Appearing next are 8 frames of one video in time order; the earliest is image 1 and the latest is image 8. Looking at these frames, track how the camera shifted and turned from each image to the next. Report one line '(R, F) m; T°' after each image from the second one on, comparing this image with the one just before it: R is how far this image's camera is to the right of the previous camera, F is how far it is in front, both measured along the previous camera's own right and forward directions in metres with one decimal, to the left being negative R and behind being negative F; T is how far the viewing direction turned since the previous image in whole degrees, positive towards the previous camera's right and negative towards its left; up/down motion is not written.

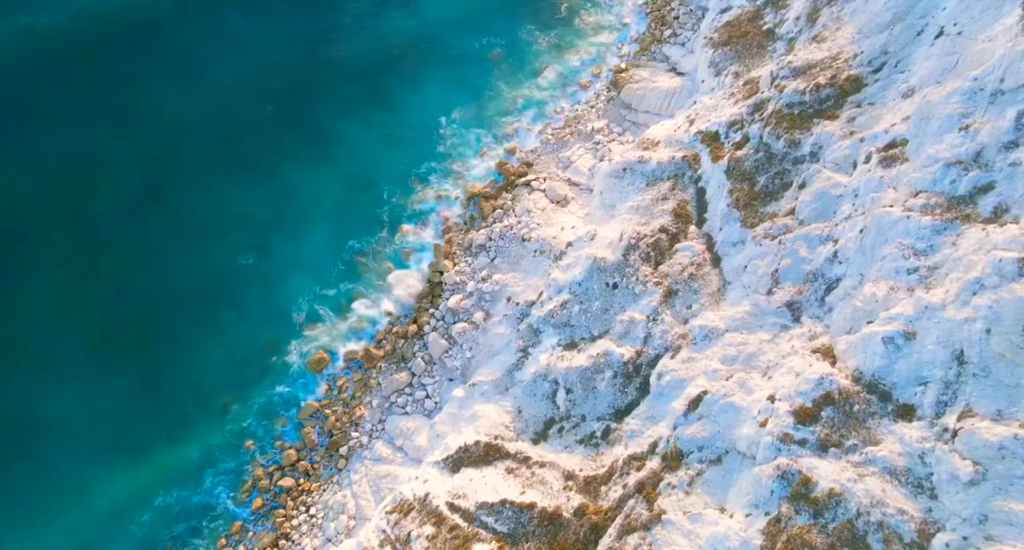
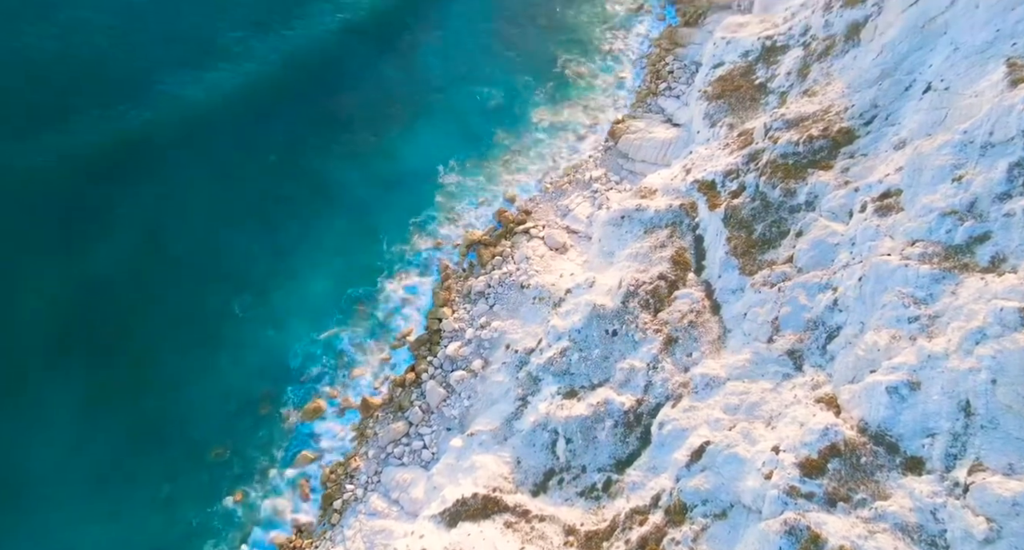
(-0.1, +0.4) m; 0°
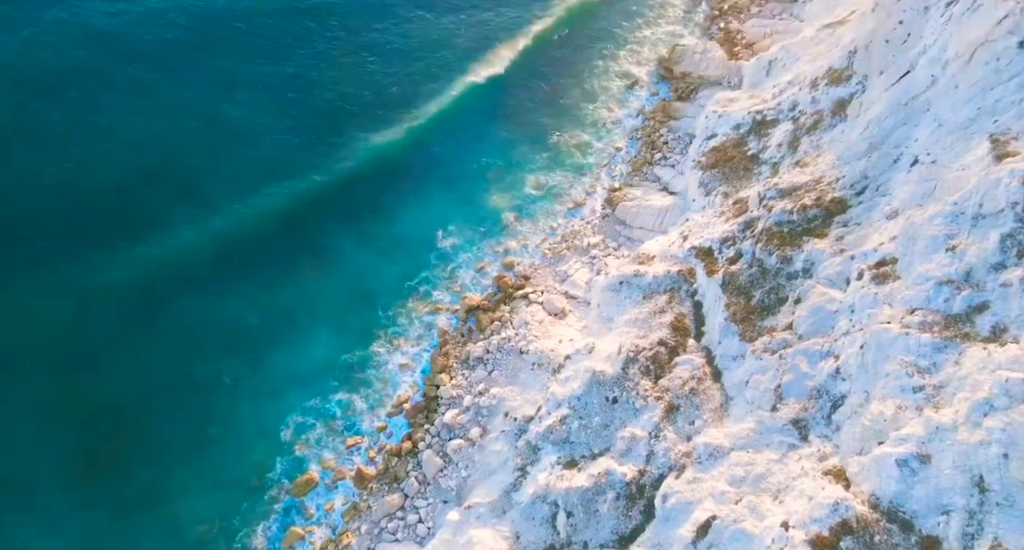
(-0.1, +0.6) m; 0°
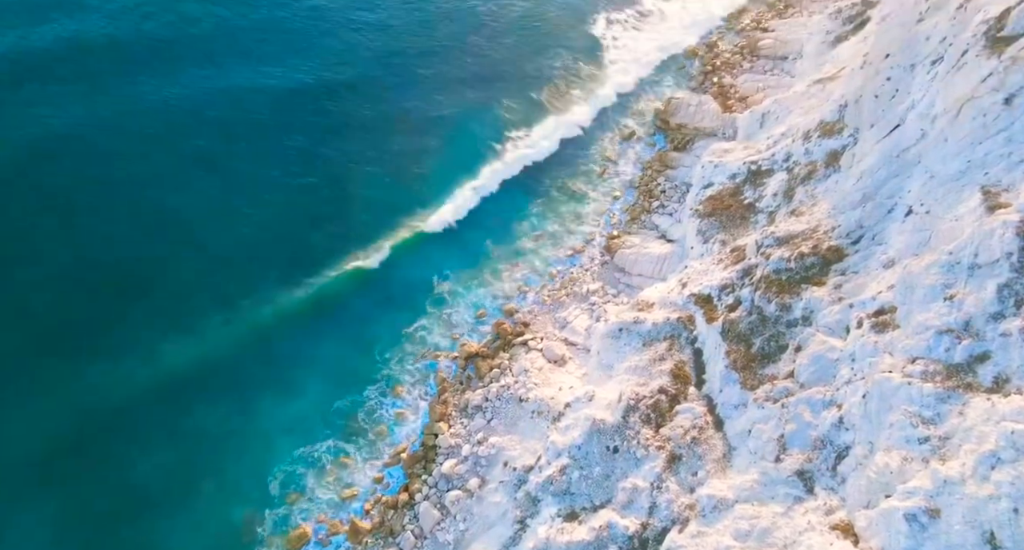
(-0.1, +0.4) m; 0°
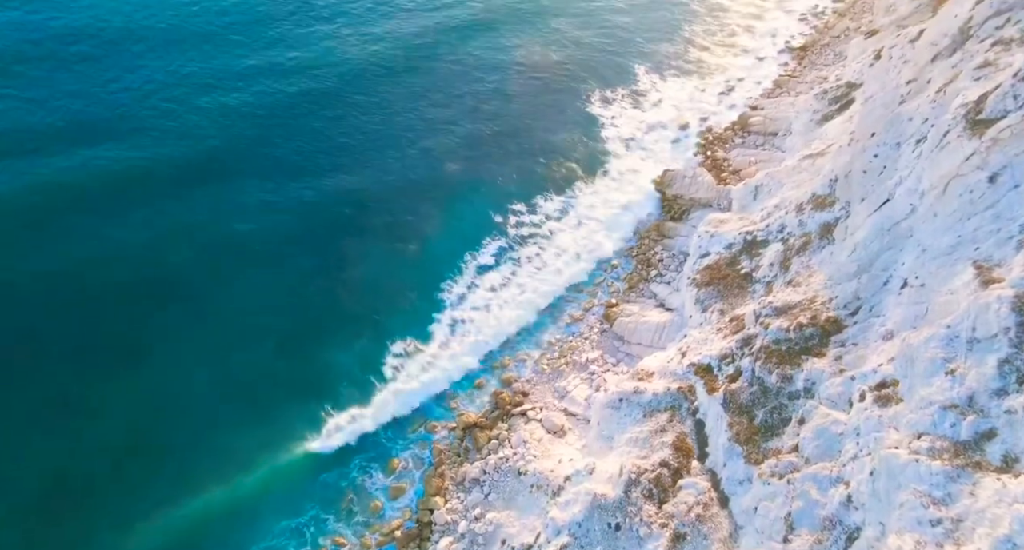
(-0.1, +0.7) m; 0°
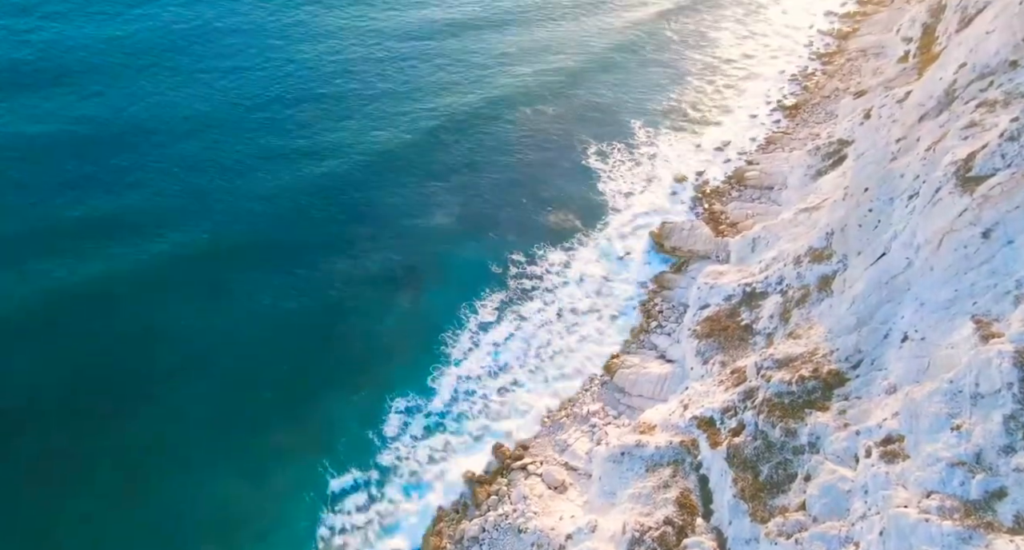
(0.0, +0.6) m; 0°
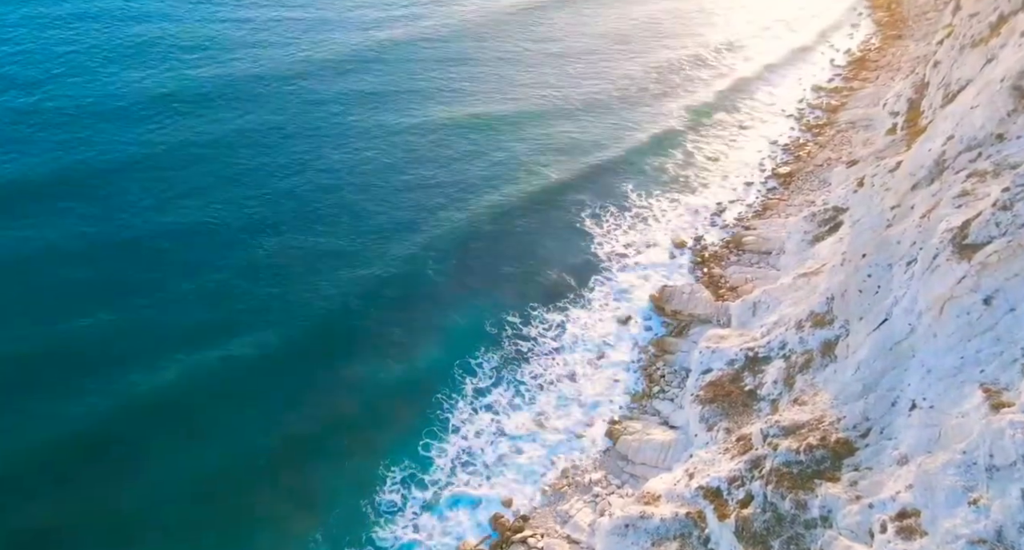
(+0.3, +1.6) m; 0°
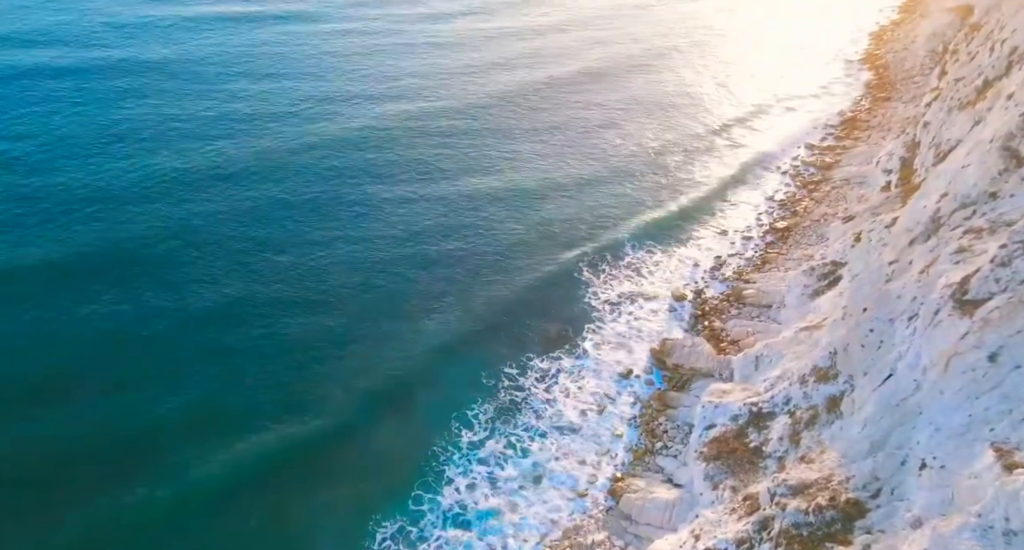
(+0.6, +1.5) m; 0°
